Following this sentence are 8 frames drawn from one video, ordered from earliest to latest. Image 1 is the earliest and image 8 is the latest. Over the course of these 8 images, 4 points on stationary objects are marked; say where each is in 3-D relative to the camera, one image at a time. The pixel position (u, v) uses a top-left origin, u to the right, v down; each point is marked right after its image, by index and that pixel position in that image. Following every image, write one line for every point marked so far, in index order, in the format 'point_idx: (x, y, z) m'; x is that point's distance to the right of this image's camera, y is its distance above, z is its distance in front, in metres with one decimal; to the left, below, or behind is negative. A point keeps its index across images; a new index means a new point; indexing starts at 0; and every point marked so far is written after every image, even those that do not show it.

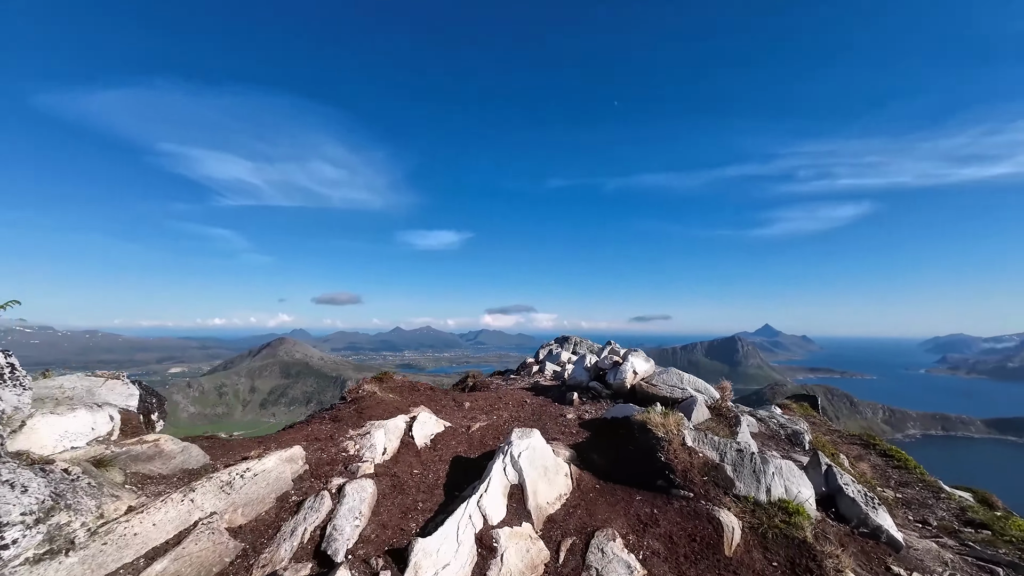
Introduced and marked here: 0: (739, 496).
0: (+3.1, -2.8, +5.8) m
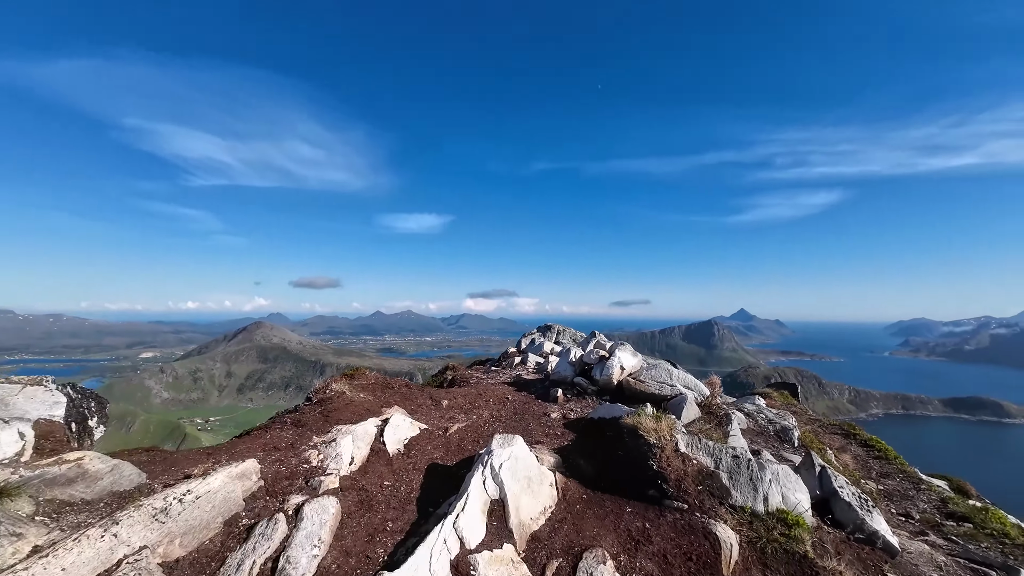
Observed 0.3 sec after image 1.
0: (+2.8, -2.7, +5.5) m
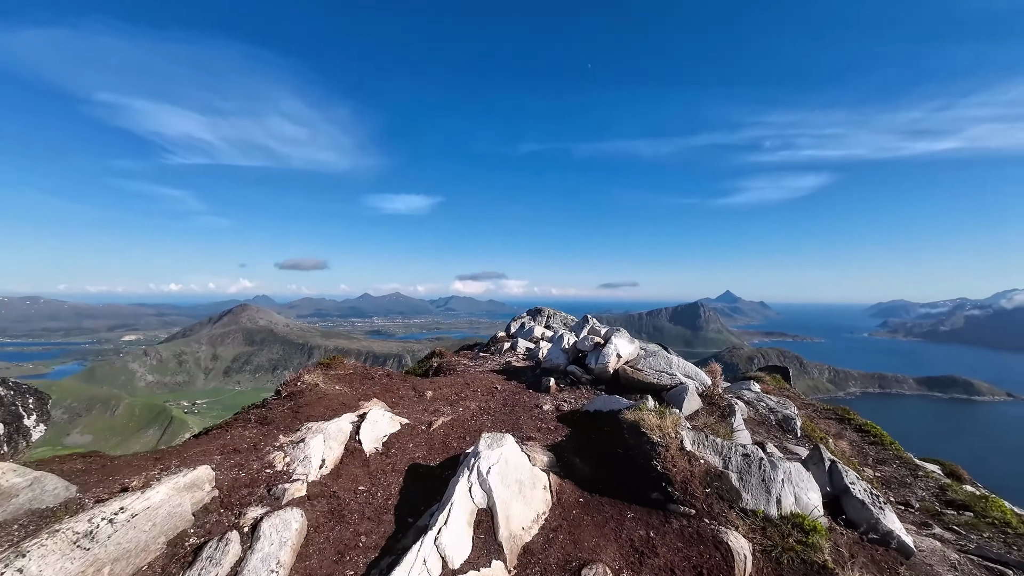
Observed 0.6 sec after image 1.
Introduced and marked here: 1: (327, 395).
0: (+2.7, -2.5, +5.0) m
1: (-2.9, -1.7, +7.0) m
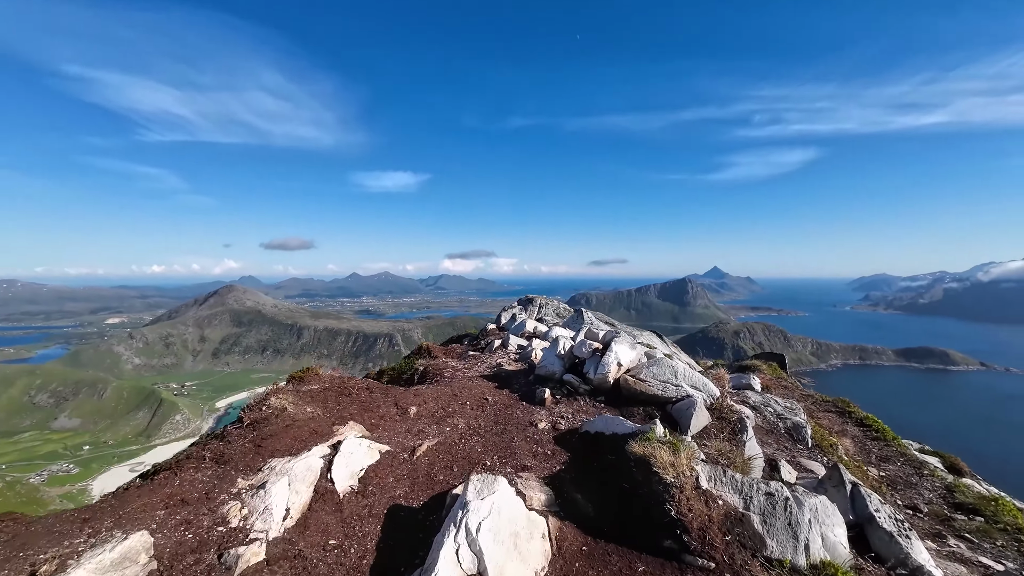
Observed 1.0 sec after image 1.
0: (+2.6, -2.7, +4.4) m
1: (-3.1, -1.9, +6.2) m
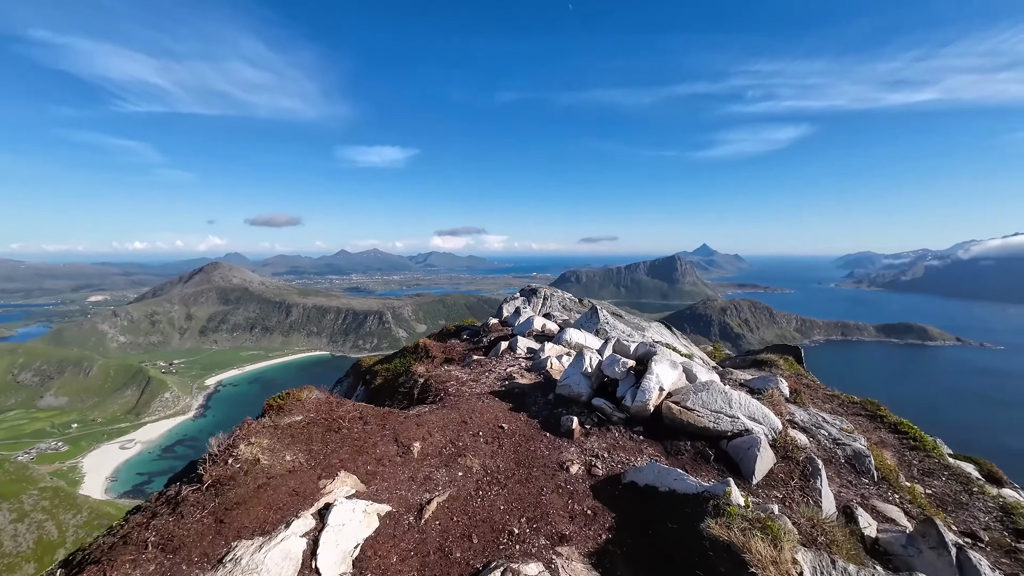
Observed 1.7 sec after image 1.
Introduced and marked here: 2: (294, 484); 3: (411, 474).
0: (+3.0, -3.1, +3.3) m
1: (-2.7, -2.1, +5.0) m
2: (-2.5, -2.2, +4.8) m
3: (-1.3, -2.3, +5.5) m
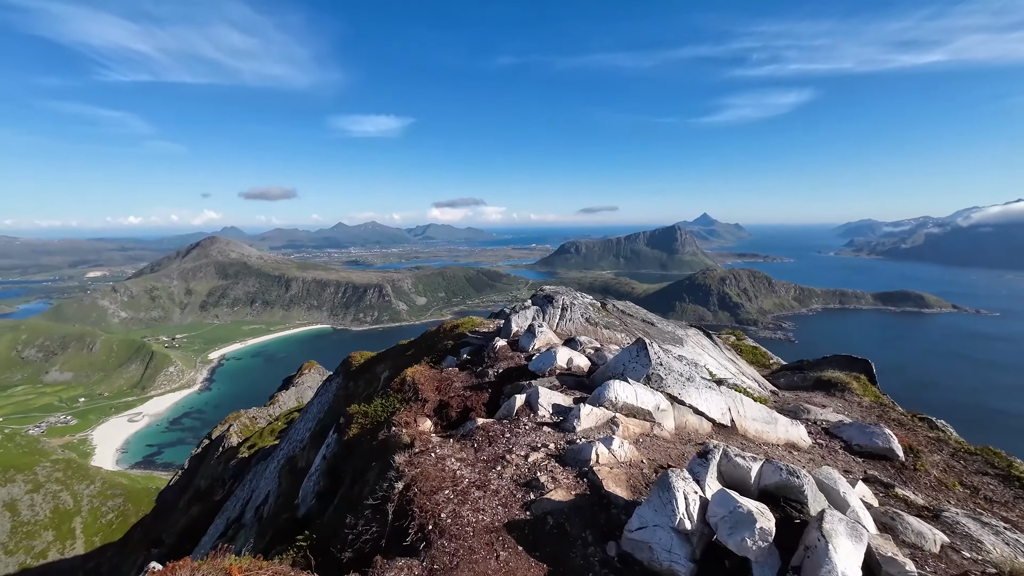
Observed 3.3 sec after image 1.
0: (+3.4, -4.2, +0.2) m
1: (-2.3, -3.2, +1.8) m
2: (-2.1, -3.2, +1.7) m
3: (-0.9, -3.3, +2.4) m
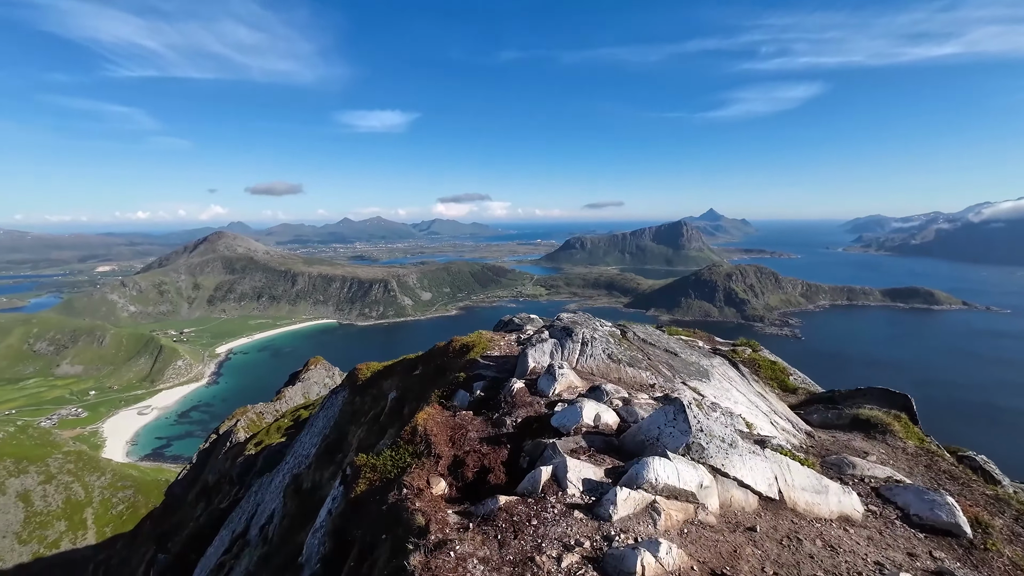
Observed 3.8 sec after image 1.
0: (+4.8, -3.4, +4.2) m
1: (-1.0, -2.4, +5.8) m
2: (-0.8, -2.5, +5.7) m
3: (+0.5, -2.5, +6.4) m
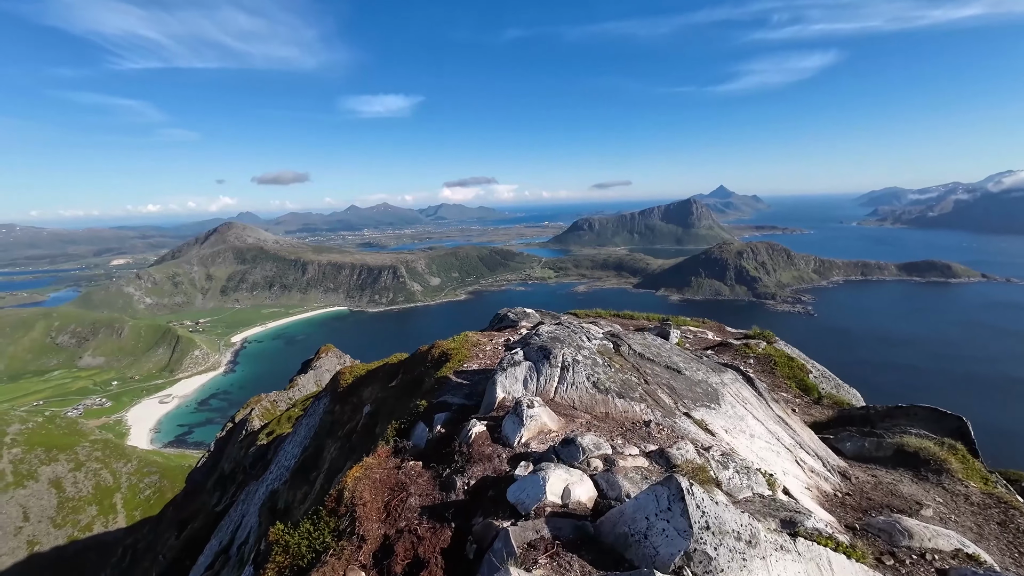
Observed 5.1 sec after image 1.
0: (+3.2, -3.9, +1.1) m
1: (-2.5, -3.0, +2.9) m
2: (-2.3, -3.0, +2.7) m
3: (-1.1, -3.0, +3.4) m
